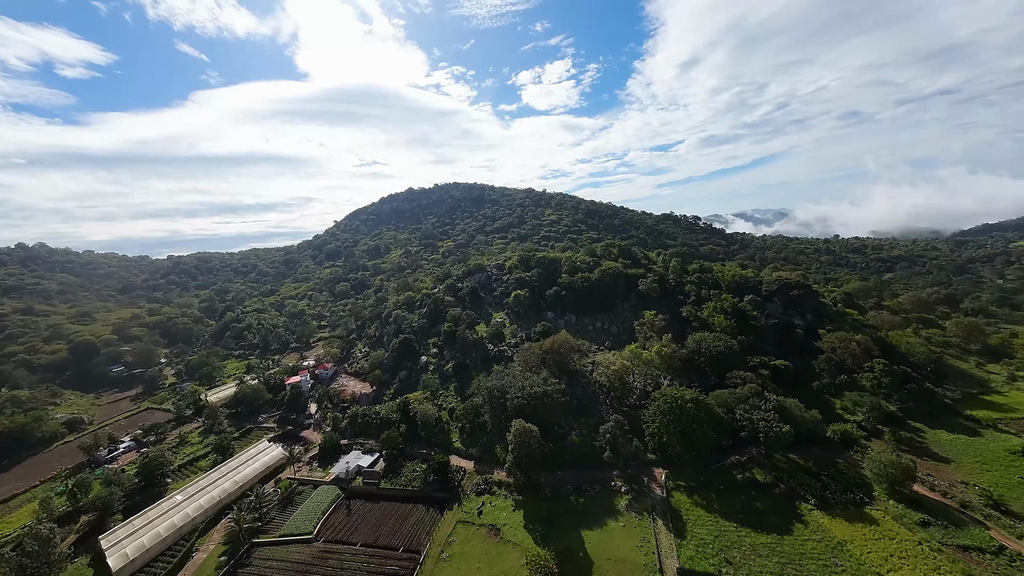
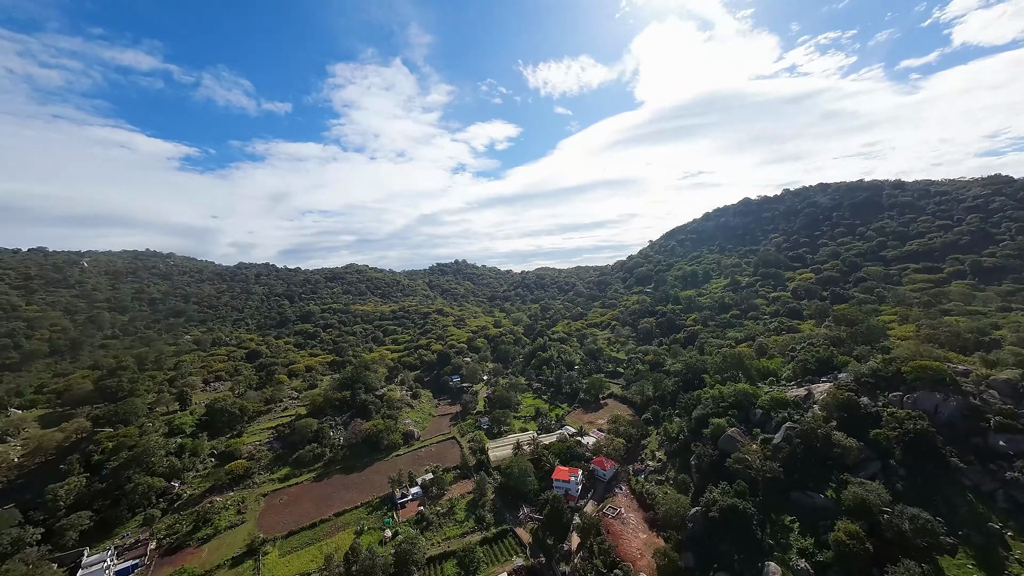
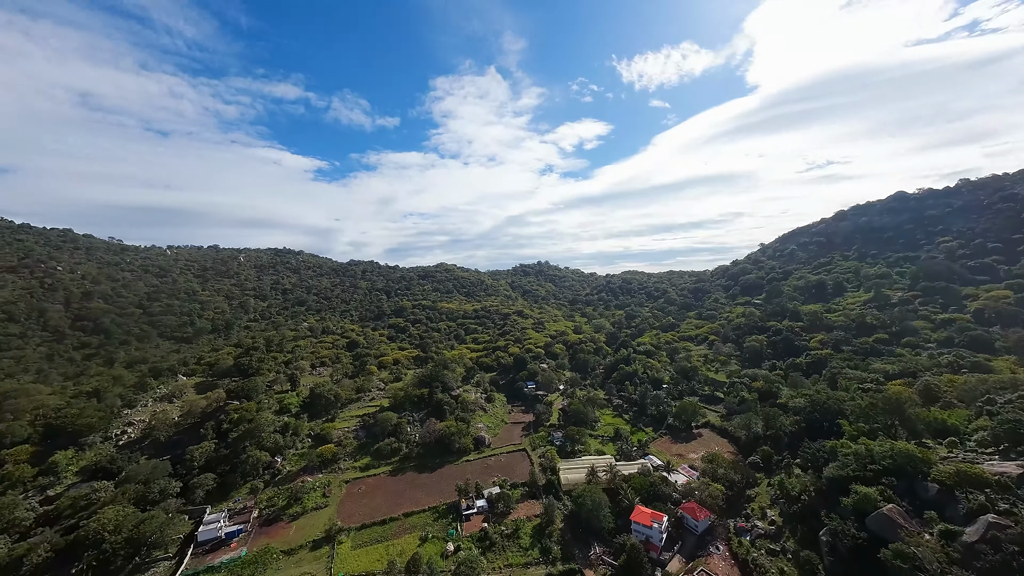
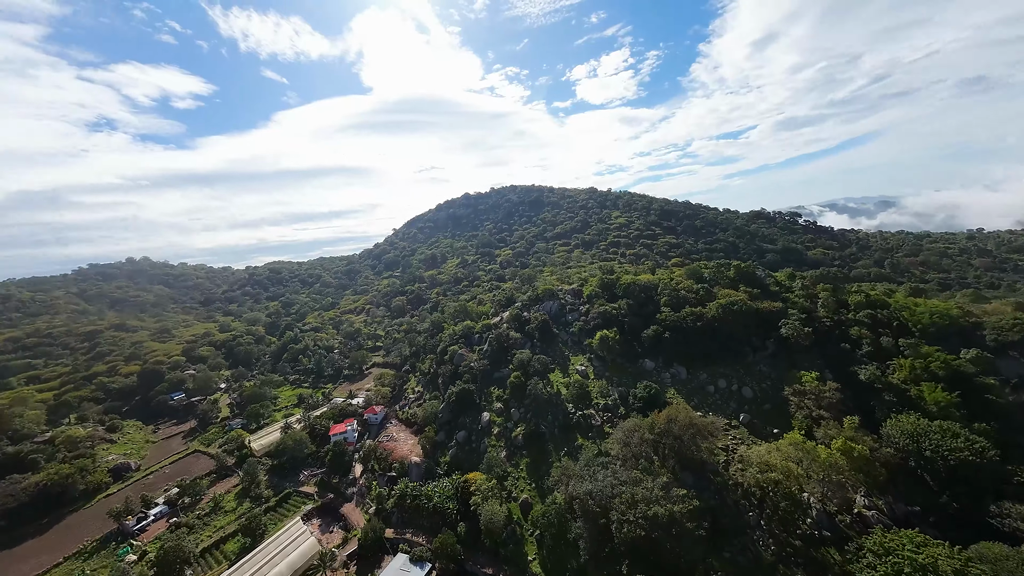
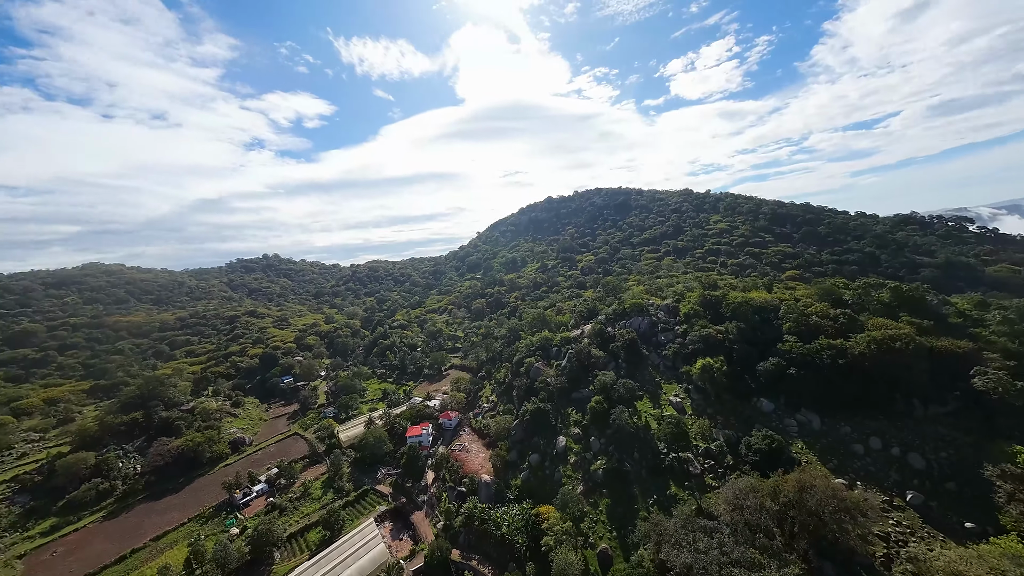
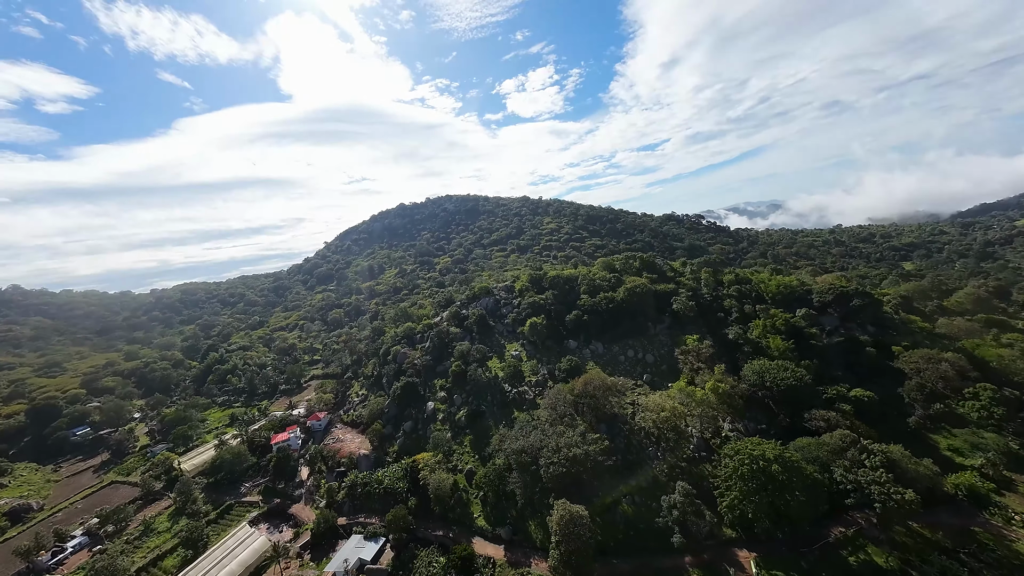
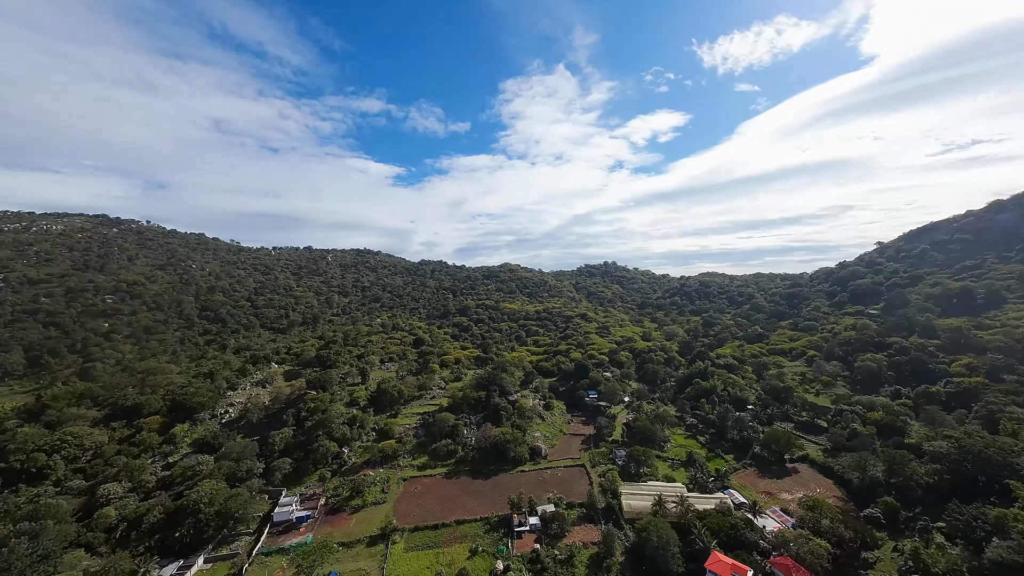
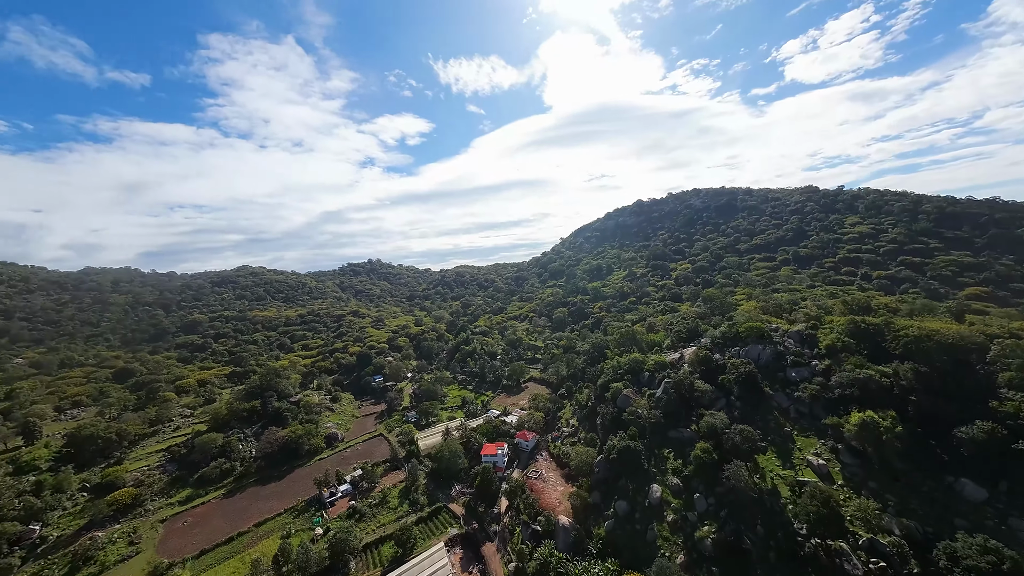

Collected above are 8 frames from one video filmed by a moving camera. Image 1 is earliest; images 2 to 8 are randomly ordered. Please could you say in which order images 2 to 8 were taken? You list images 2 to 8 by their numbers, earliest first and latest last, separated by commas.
6, 4, 5, 8, 2, 3, 7
